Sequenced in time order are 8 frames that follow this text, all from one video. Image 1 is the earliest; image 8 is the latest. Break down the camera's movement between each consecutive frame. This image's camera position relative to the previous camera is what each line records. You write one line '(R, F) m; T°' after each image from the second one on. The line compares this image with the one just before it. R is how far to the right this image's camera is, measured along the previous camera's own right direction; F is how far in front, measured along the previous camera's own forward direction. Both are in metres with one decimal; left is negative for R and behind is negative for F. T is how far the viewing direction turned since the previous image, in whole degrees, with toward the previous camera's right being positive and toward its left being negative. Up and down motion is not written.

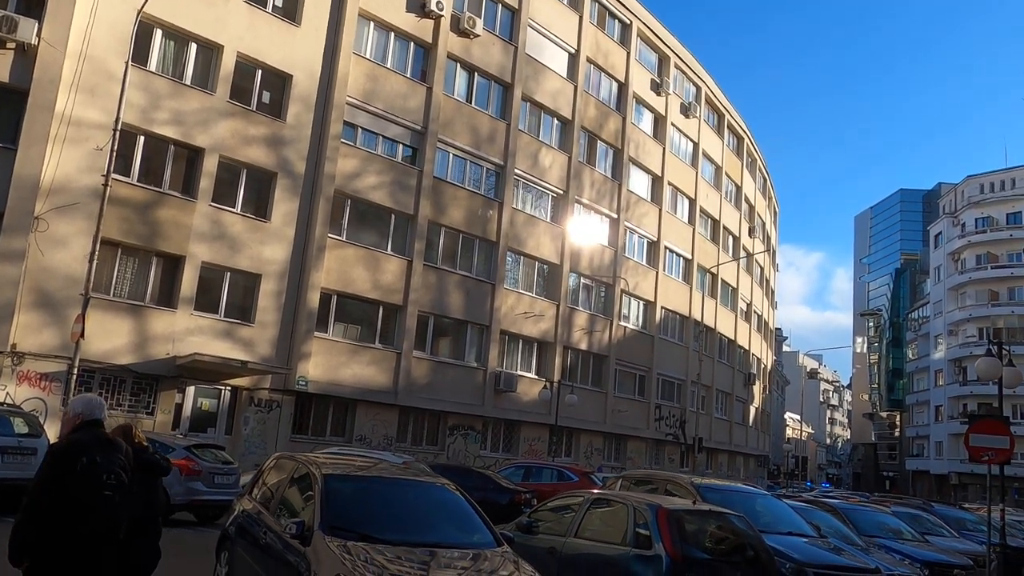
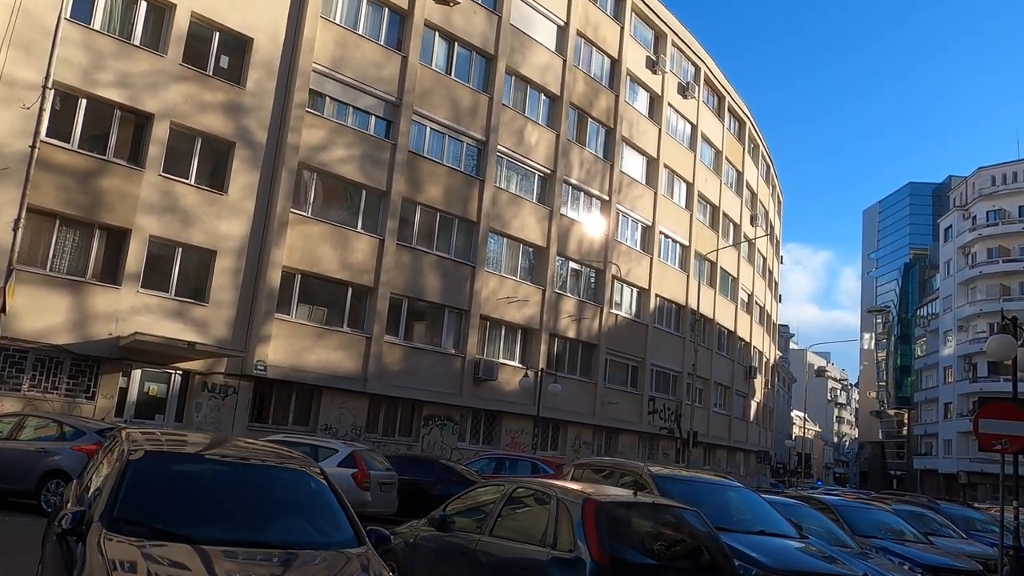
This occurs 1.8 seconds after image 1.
(+0.8, +1.5) m; -1°
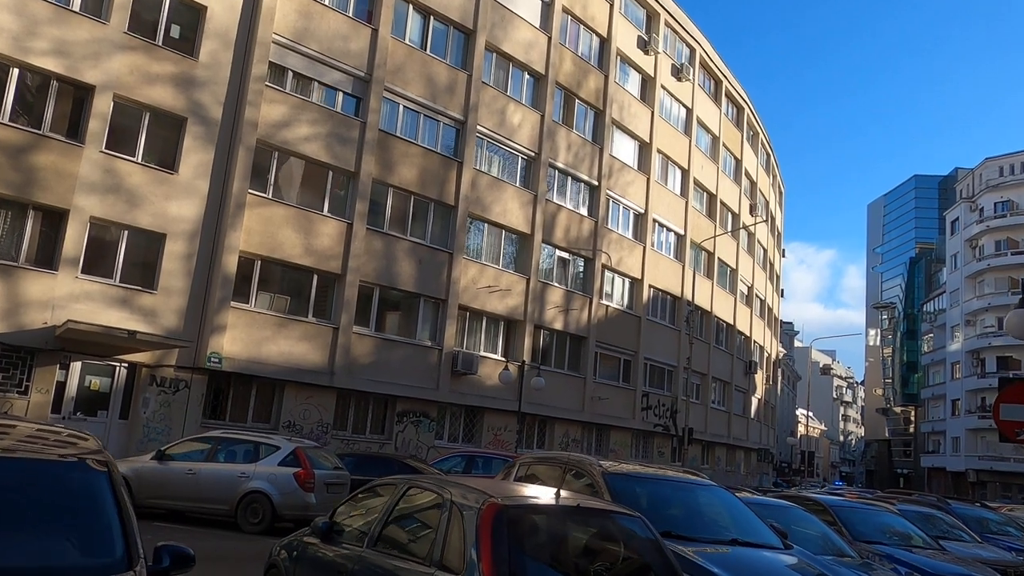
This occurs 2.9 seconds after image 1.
(+0.7, +1.4) m; 0°
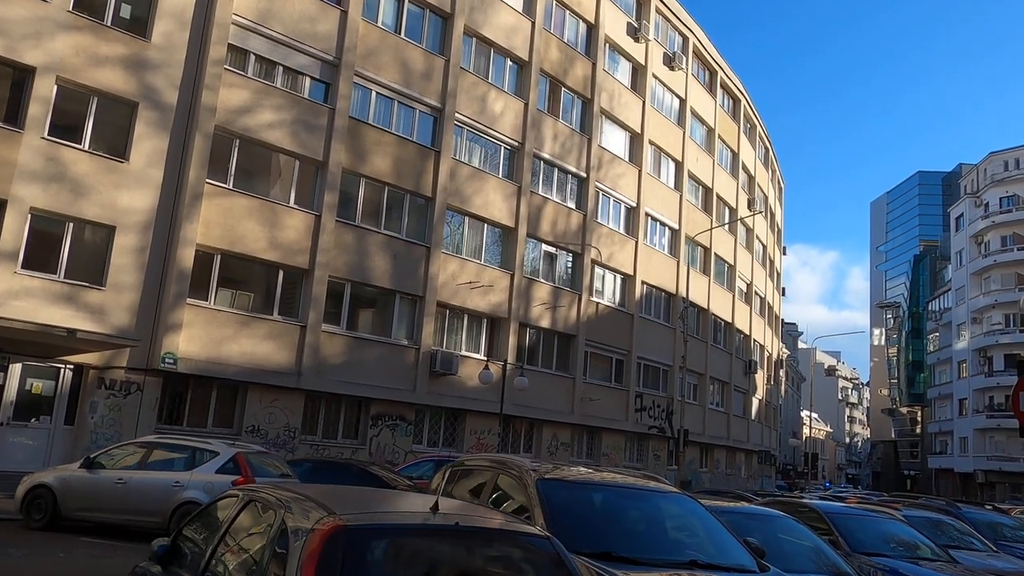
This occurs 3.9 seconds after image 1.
(+0.6, +1.2) m; 0°
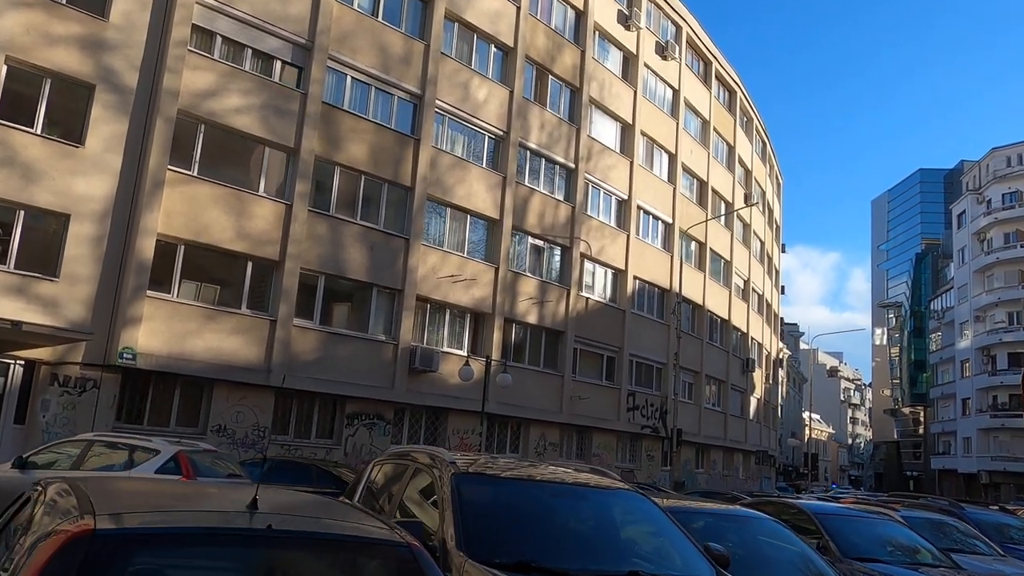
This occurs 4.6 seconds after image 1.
(+0.5, +0.9) m; 0°
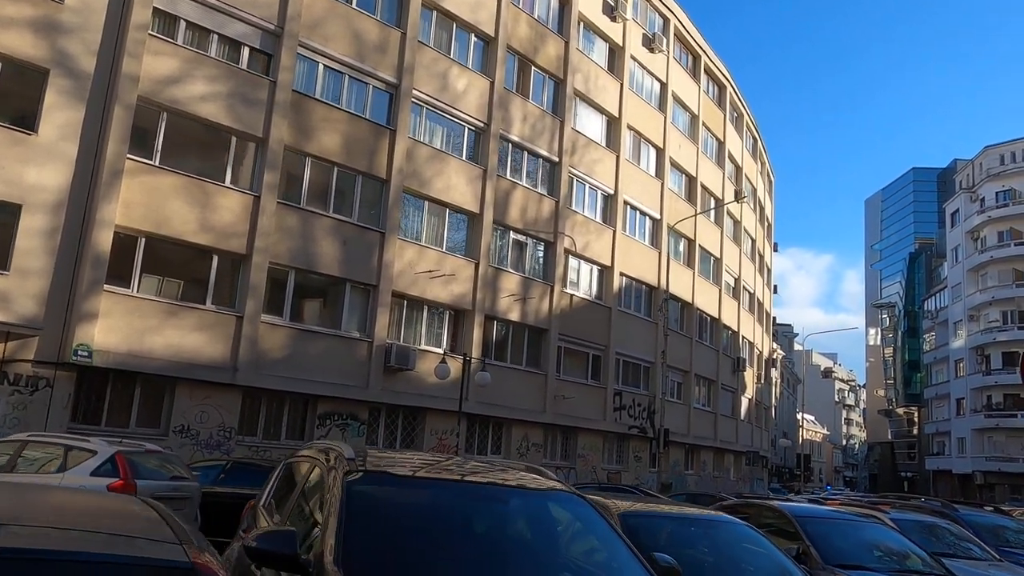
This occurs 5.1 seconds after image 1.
(+0.4, +0.7) m; 0°
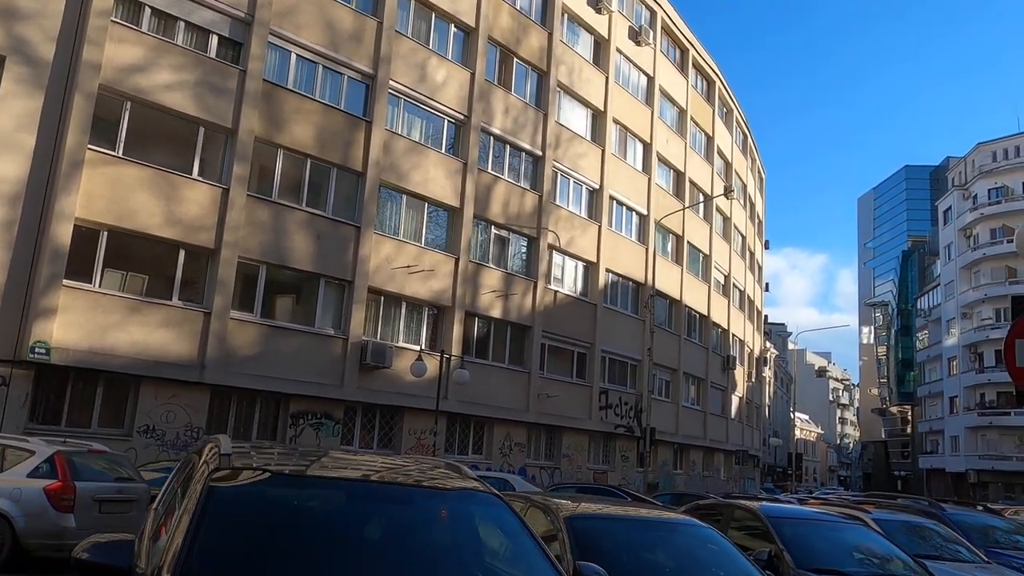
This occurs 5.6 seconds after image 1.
(+0.4, +0.5) m; 0°
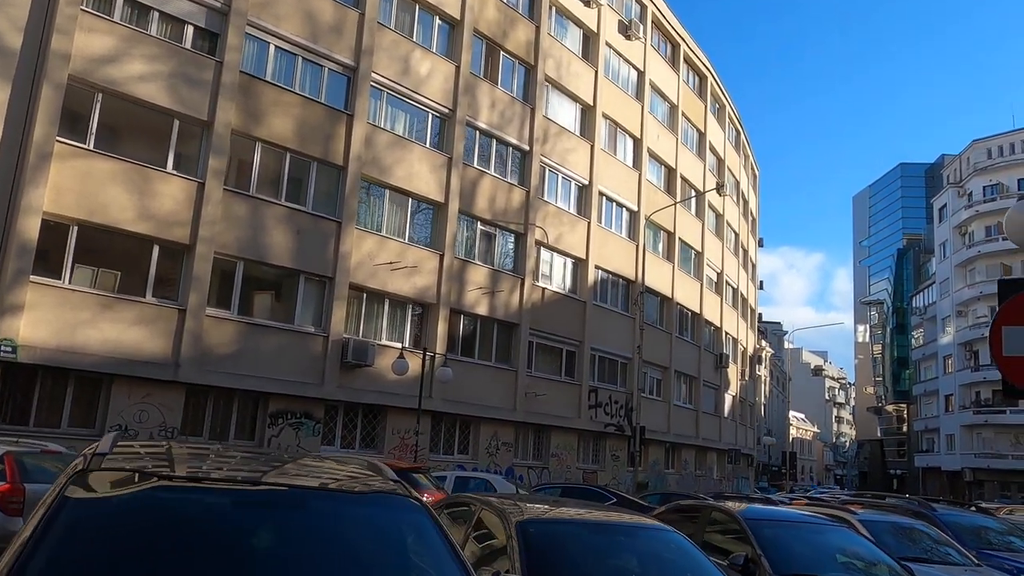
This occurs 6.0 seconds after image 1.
(+0.3, +0.4) m; 0°
